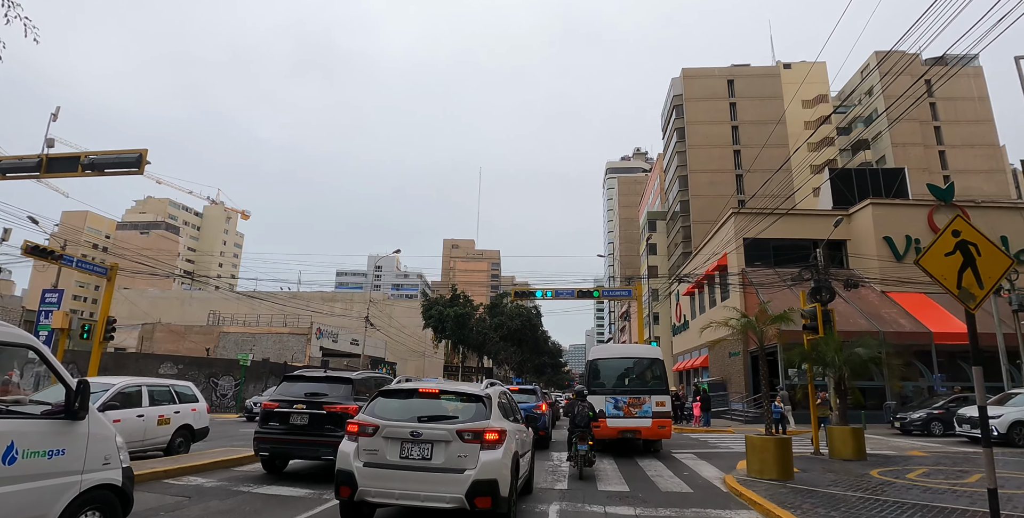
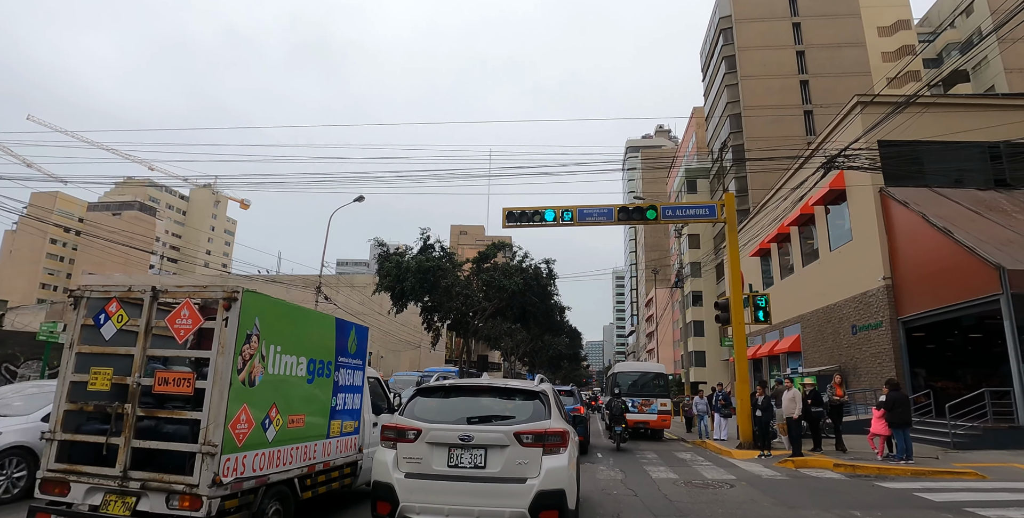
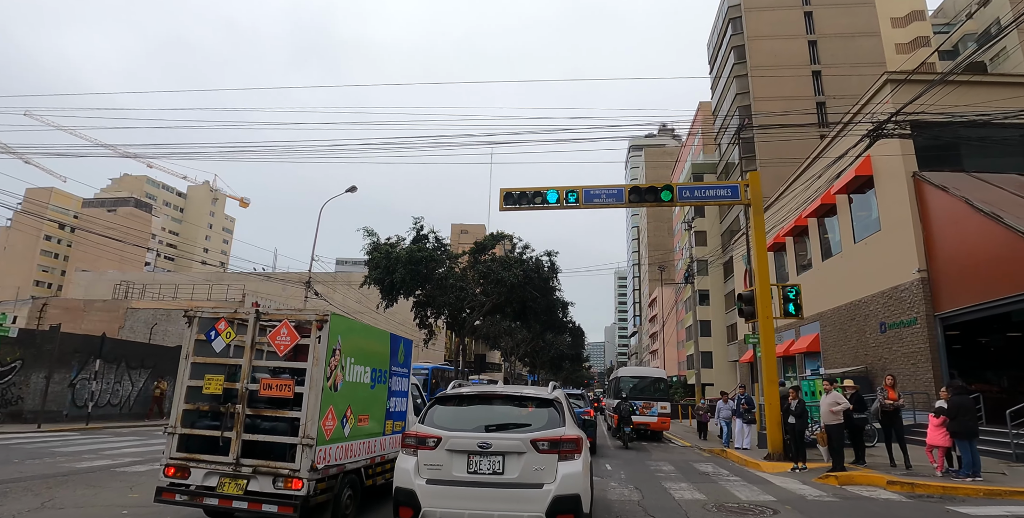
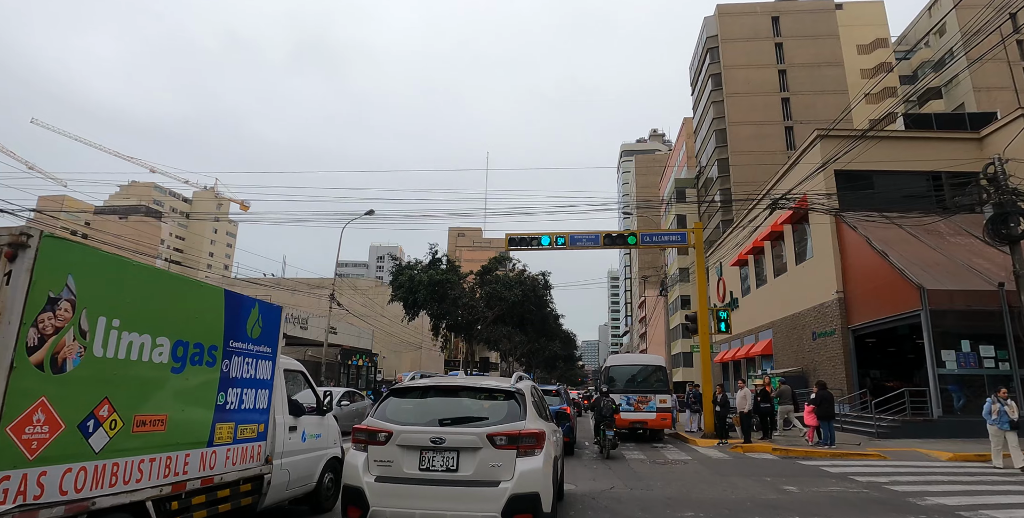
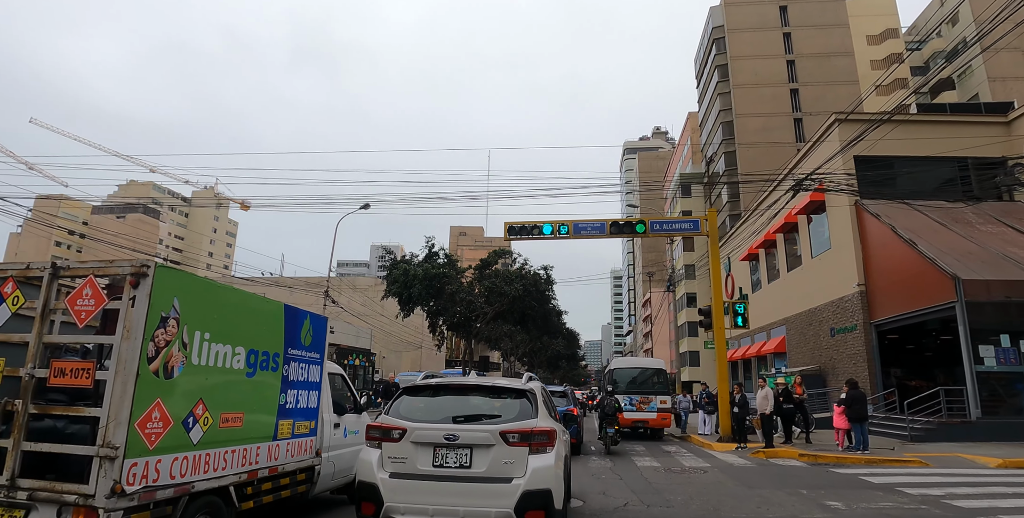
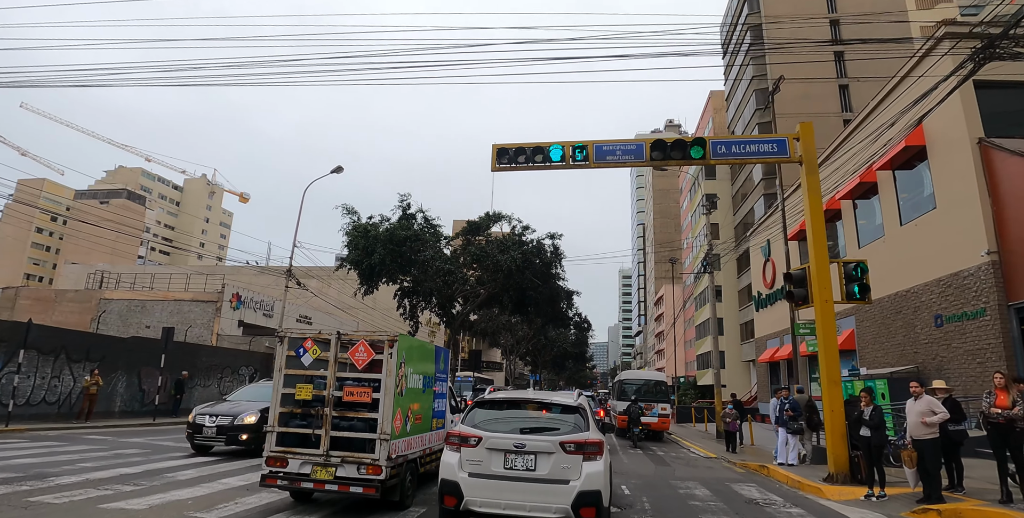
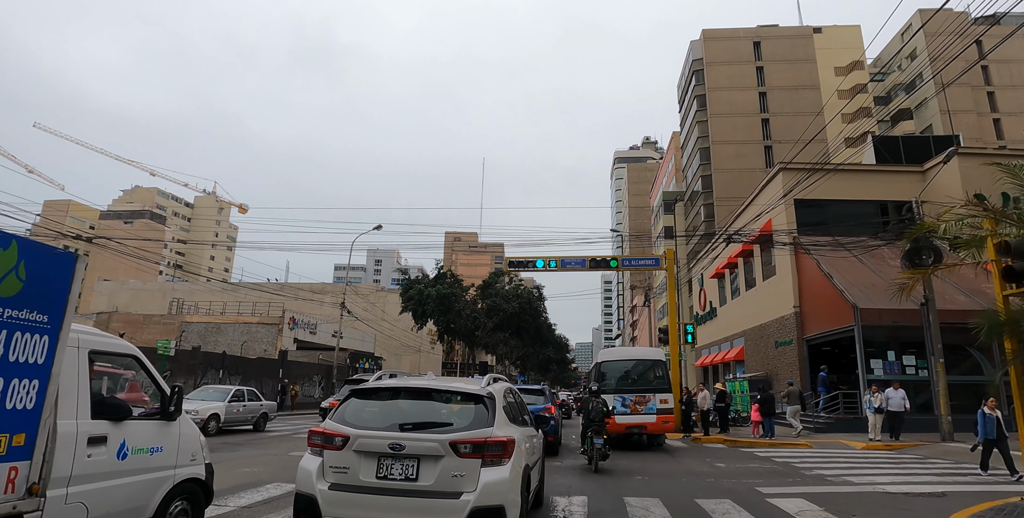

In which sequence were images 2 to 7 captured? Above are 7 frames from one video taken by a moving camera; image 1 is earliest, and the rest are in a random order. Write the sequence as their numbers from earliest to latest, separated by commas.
7, 4, 5, 2, 3, 6
